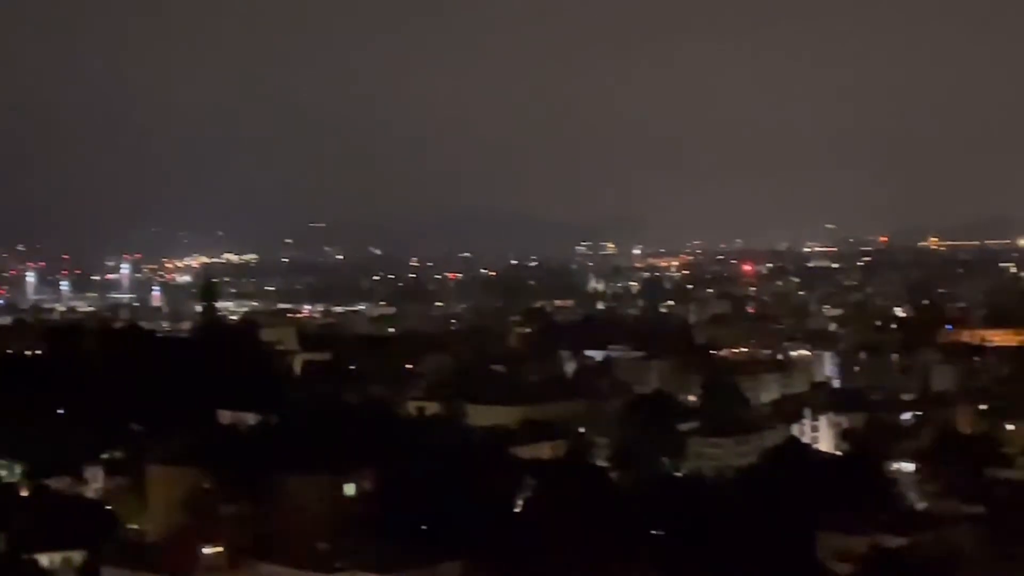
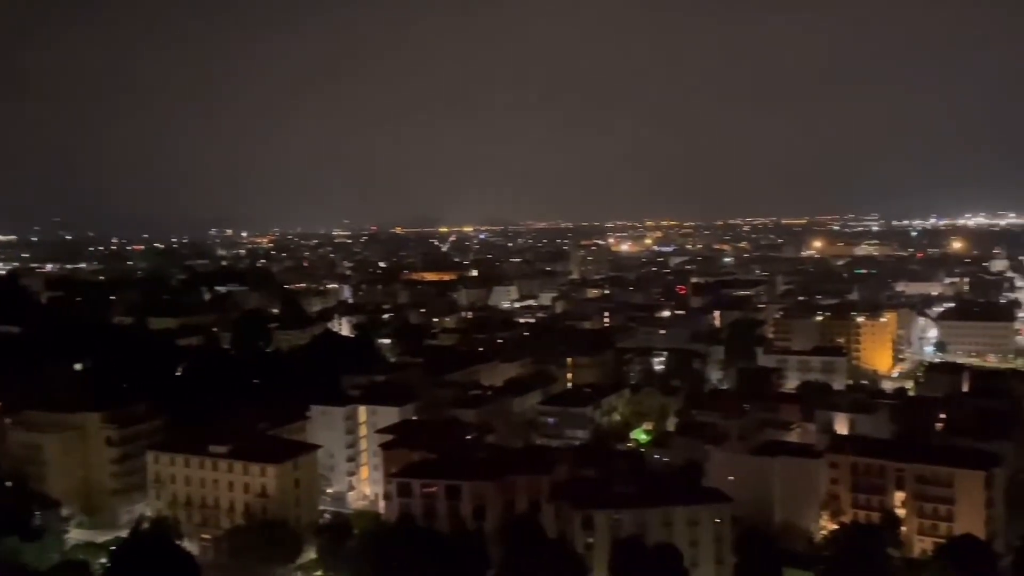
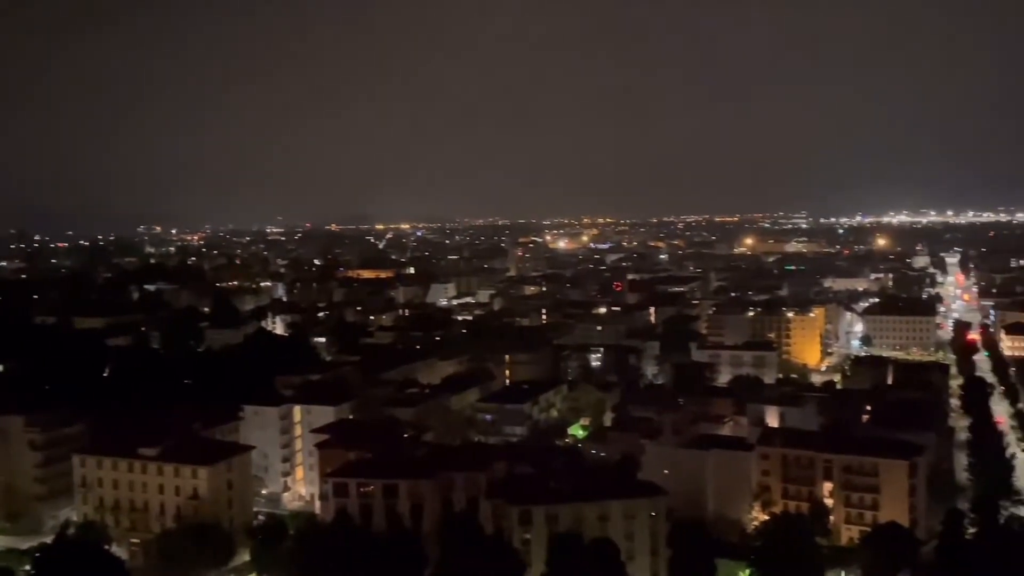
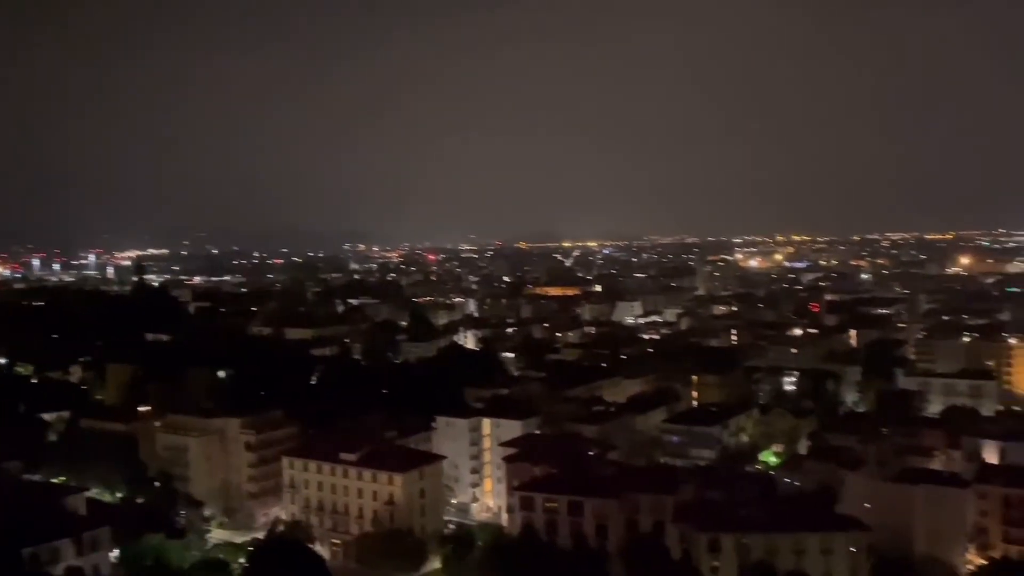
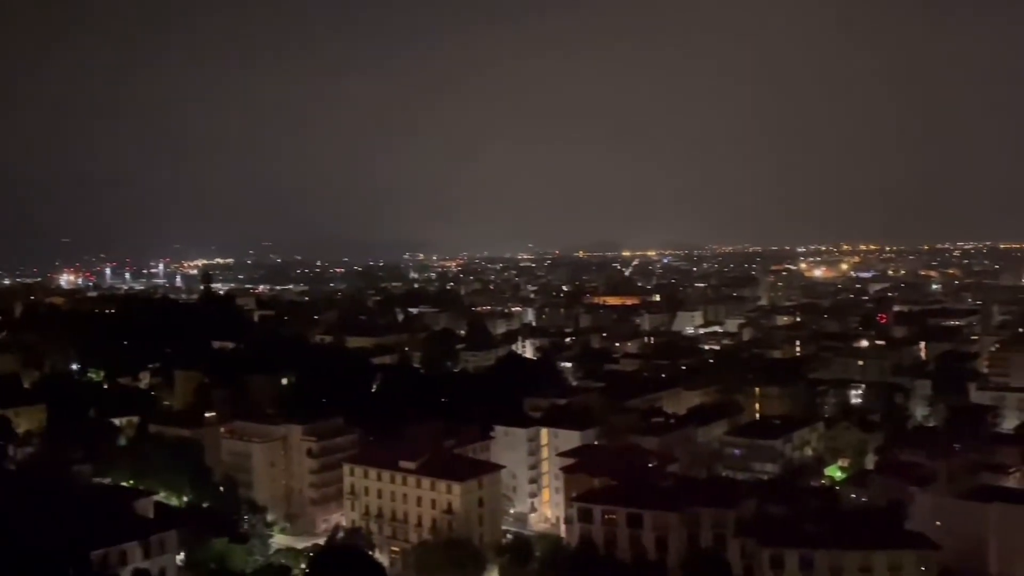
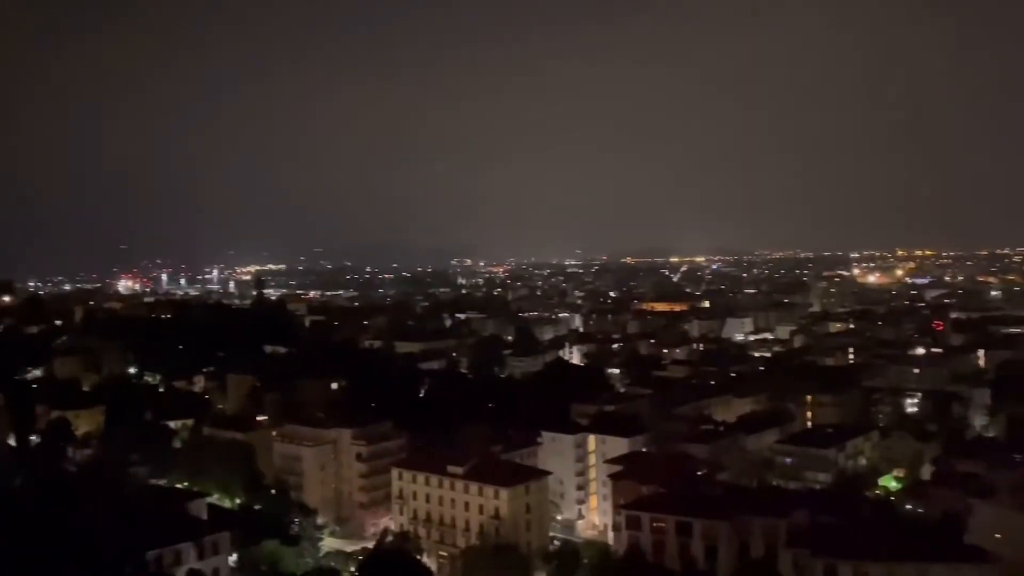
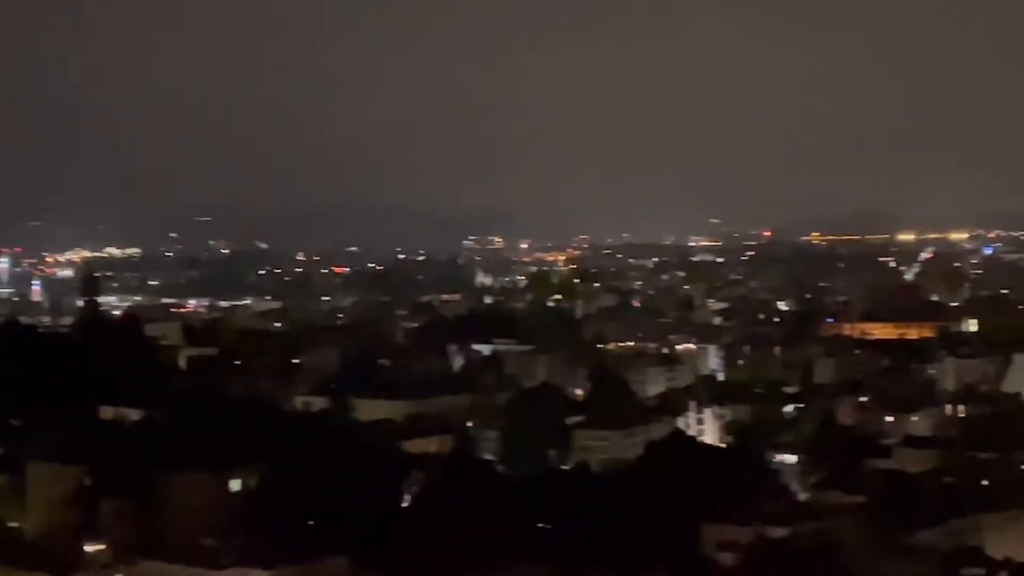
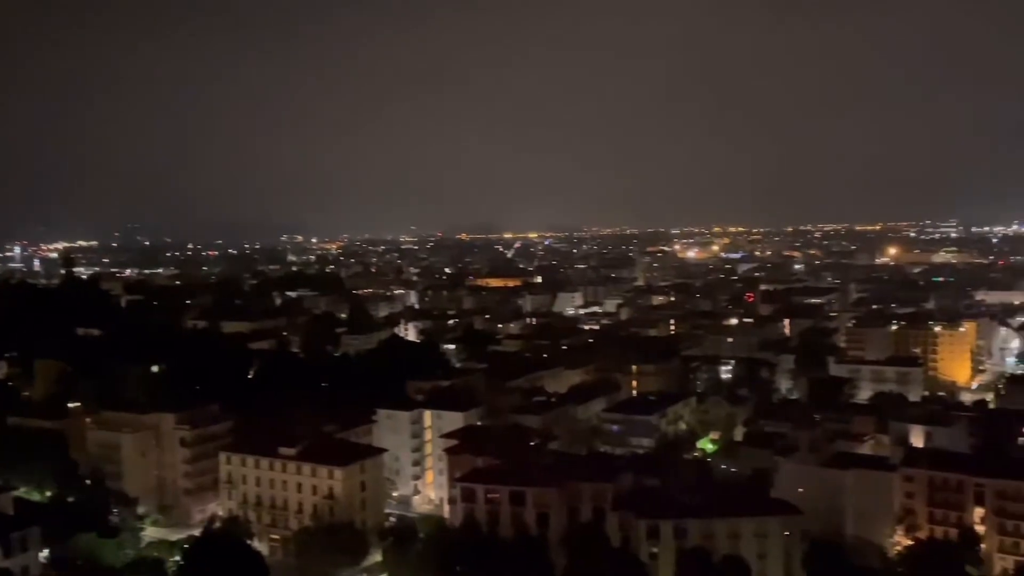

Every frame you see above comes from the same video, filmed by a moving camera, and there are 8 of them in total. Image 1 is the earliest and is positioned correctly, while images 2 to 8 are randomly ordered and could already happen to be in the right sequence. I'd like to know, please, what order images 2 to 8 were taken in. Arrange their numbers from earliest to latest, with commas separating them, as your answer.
7, 6, 5, 4, 8, 2, 3
